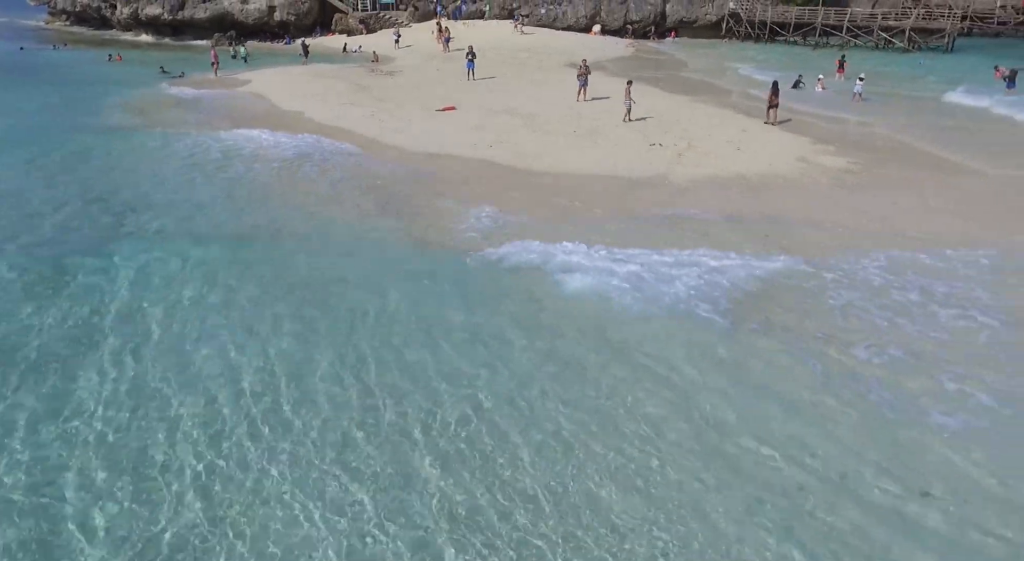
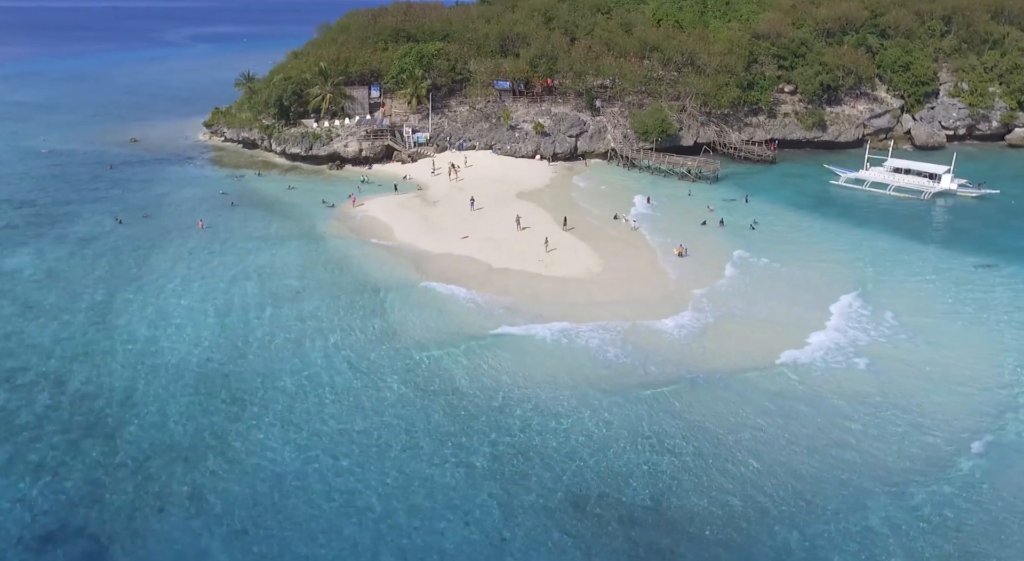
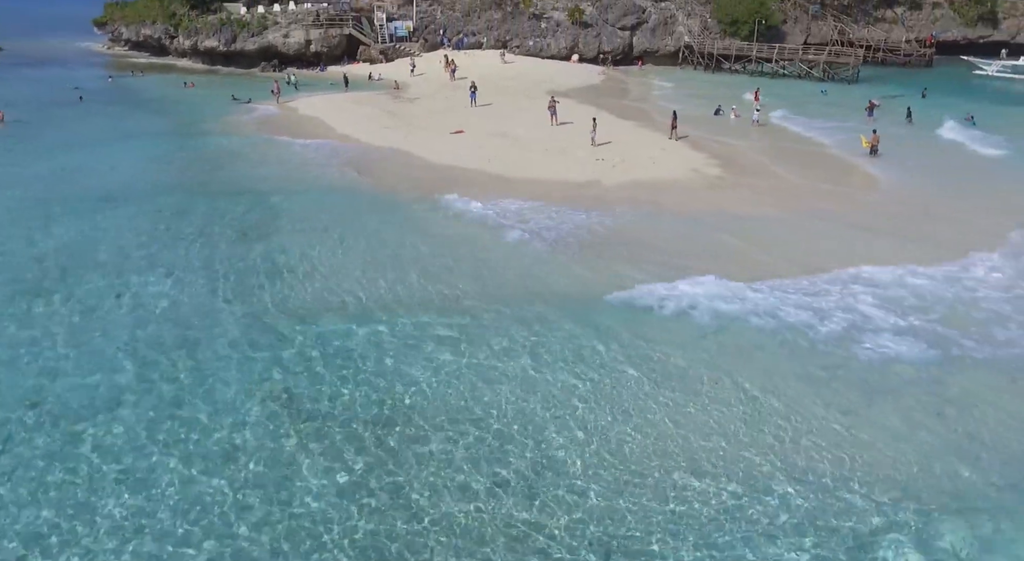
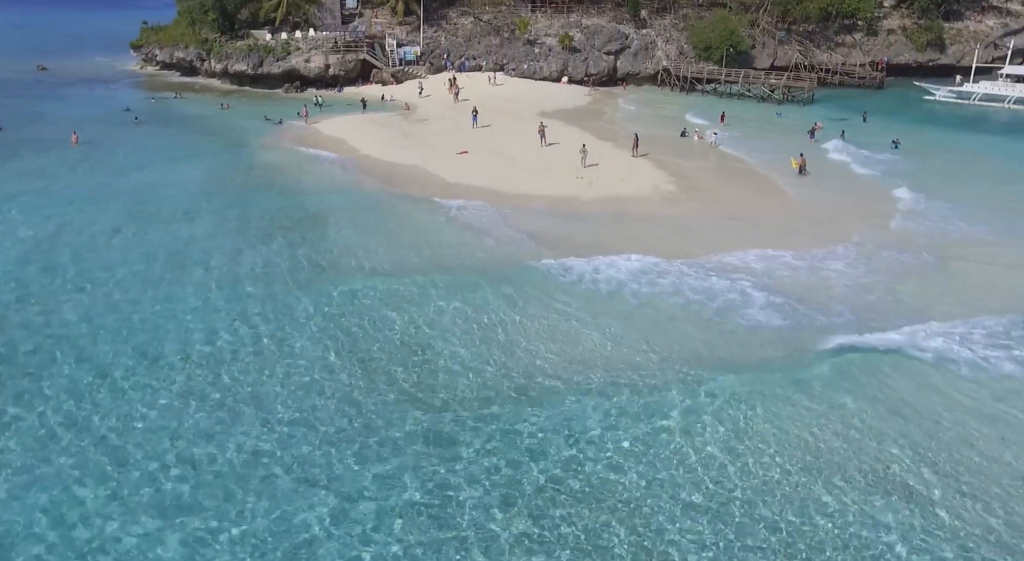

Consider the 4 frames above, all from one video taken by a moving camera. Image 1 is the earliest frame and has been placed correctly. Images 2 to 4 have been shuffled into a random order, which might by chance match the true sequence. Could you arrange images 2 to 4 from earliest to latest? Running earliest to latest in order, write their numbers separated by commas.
3, 4, 2
